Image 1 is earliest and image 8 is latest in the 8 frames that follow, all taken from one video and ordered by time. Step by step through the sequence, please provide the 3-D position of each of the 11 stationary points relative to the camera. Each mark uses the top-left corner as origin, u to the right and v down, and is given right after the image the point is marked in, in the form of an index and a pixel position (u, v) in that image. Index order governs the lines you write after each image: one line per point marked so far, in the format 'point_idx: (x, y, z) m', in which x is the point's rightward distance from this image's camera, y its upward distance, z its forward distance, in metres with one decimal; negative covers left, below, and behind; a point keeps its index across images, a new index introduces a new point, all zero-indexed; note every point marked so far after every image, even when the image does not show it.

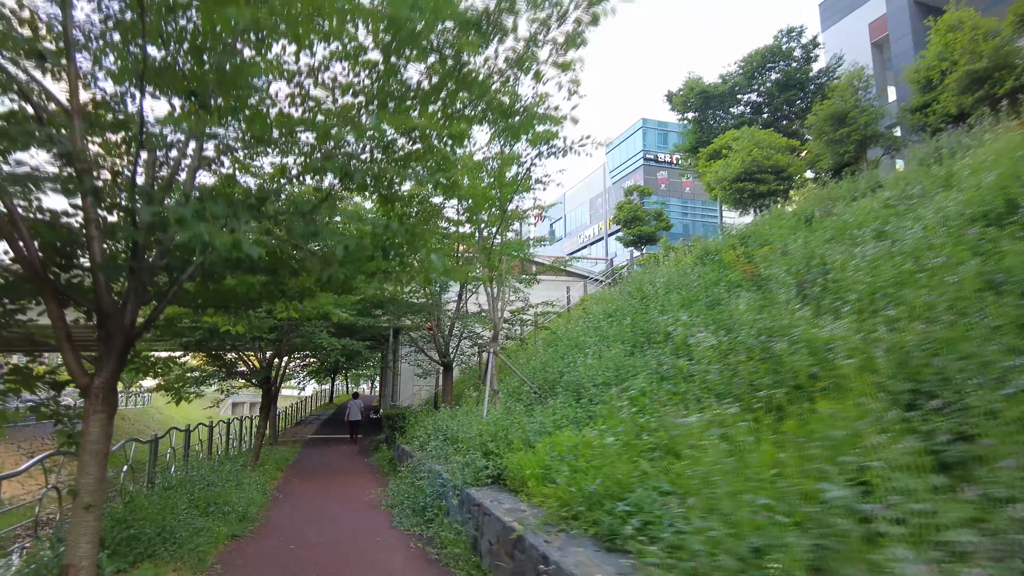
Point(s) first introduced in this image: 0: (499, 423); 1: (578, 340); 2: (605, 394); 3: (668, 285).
0: (-0.1, -1.5, +7.2) m
1: (+1.2, -0.9, +11.4) m
2: (+1.0, -1.2, +6.9) m
3: (+2.8, 0.0, +11.6) m
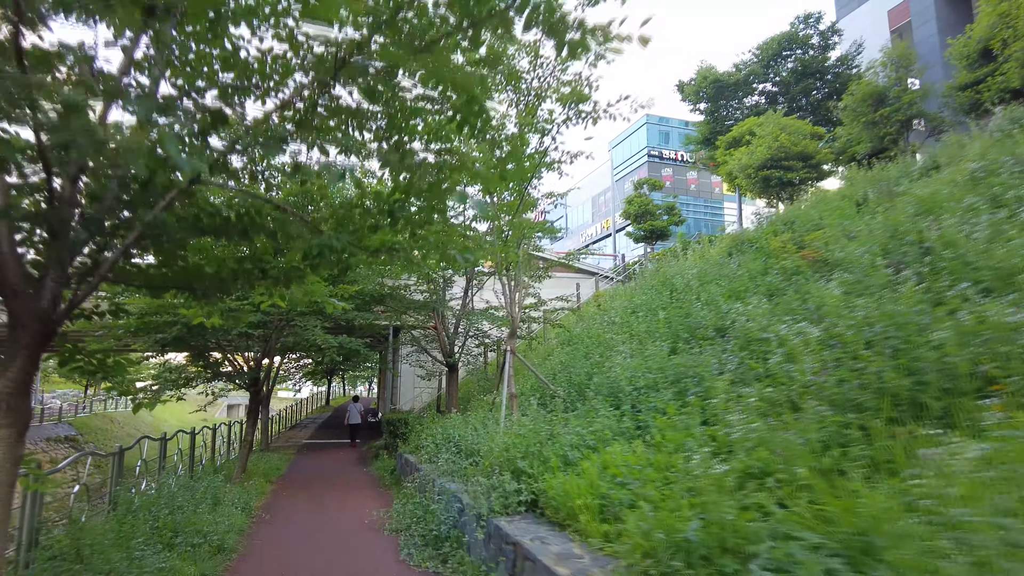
0: (+0.1, -1.4, +6.0) m
1: (+1.4, -0.8, +10.2) m
2: (+1.3, -1.0, +5.8) m
3: (+3.1, +0.2, +10.5) m
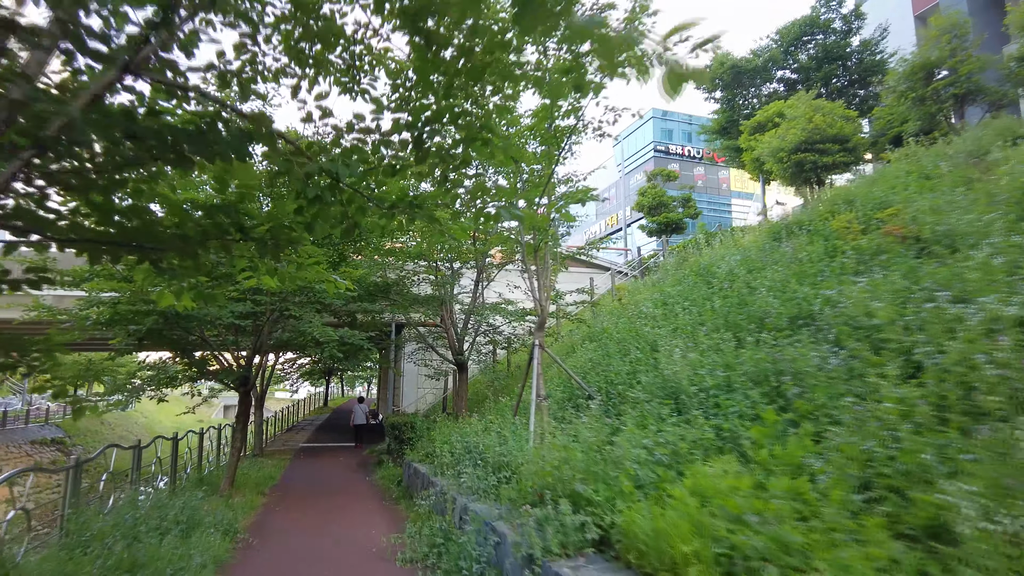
0: (+0.5, -1.2, +4.8) m
1: (+1.7, -0.6, +9.1) m
2: (+1.6, -0.9, +4.6) m
3: (+3.4, +0.3, +9.3) m
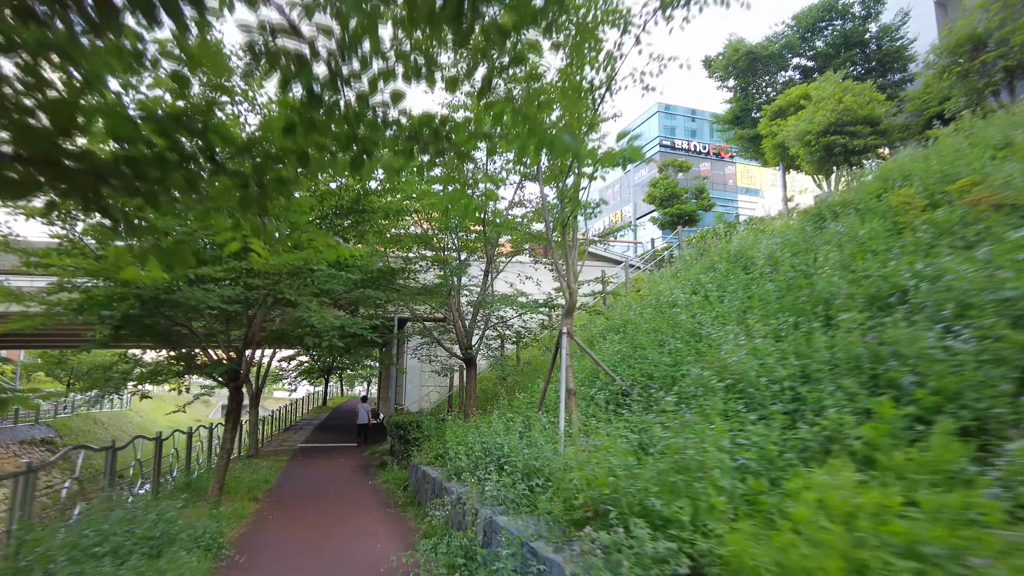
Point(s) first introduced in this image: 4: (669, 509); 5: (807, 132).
0: (+0.7, -1.0, +4.0) m
1: (+2.0, -0.4, +8.2) m
2: (+1.9, -0.7, +3.8) m
3: (+3.6, +0.5, +8.4) m
4: (+0.7, -1.0, +3.0) m
5: (+6.5, +3.4, +14.1) m
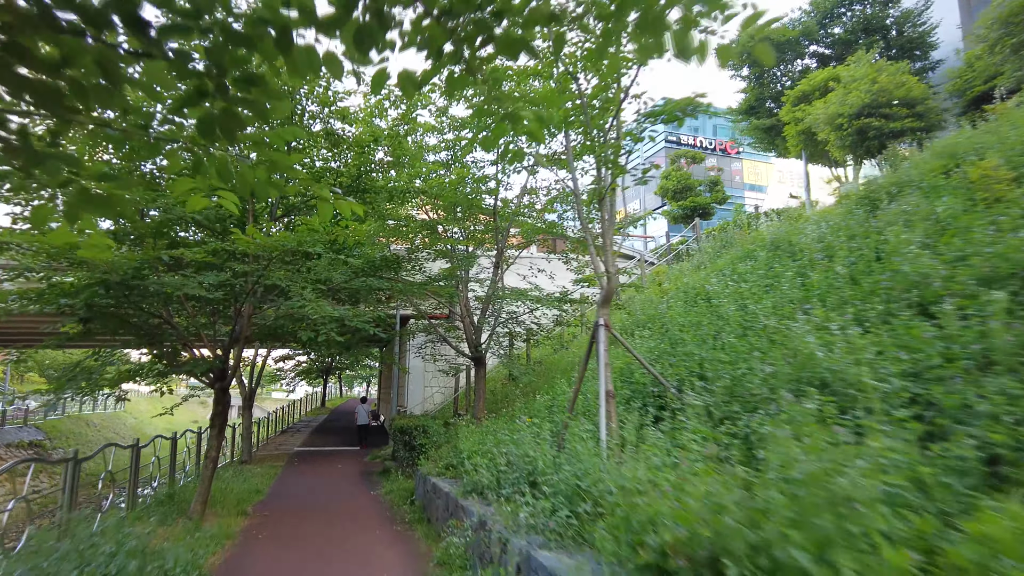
0: (+1.0, -0.9, +3.0) m
1: (+2.2, -0.3, +7.3) m
2: (+2.1, -0.5, +2.9) m
3: (+3.9, +0.7, +7.5) m
4: (+1.0, -0.9, +2.1) m
5: (+6.7, +3.5, +13.2) m
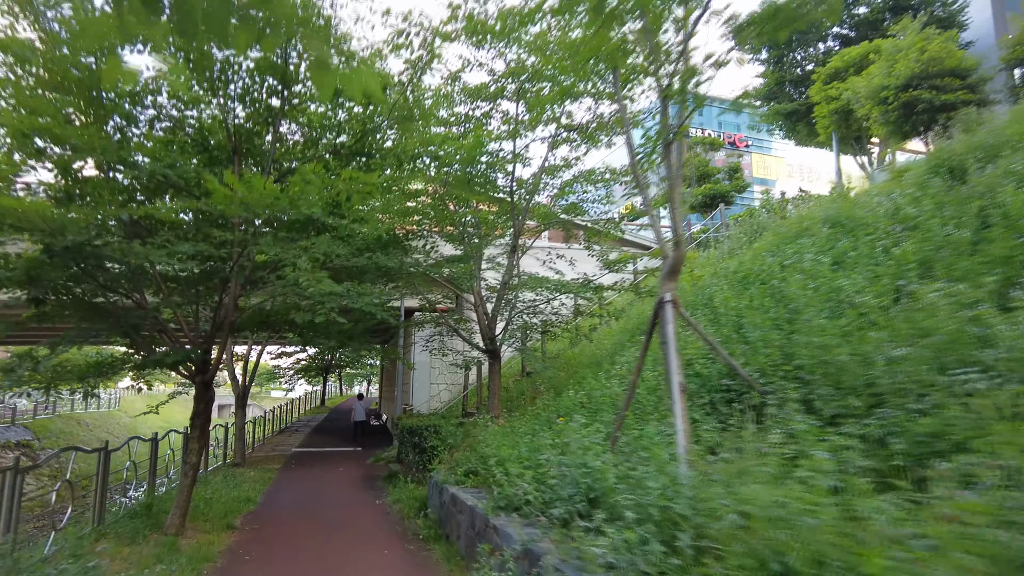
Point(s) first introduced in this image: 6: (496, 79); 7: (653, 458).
0: (+1.3, -0.6, +2.0) m
1: (+2.5, -0.1, +6.3) m
2: (+2.4, -0.3, +1.8) m
3: (+4.2, +0.9, +6.5) m
4: (+1.3, -0.7, +1.0) m
5: (+7.0, +3.8, +12.2) m
6: (-0.3, +3.2, +9.9) m
7: (+0.8, -1.0, +3.8) m
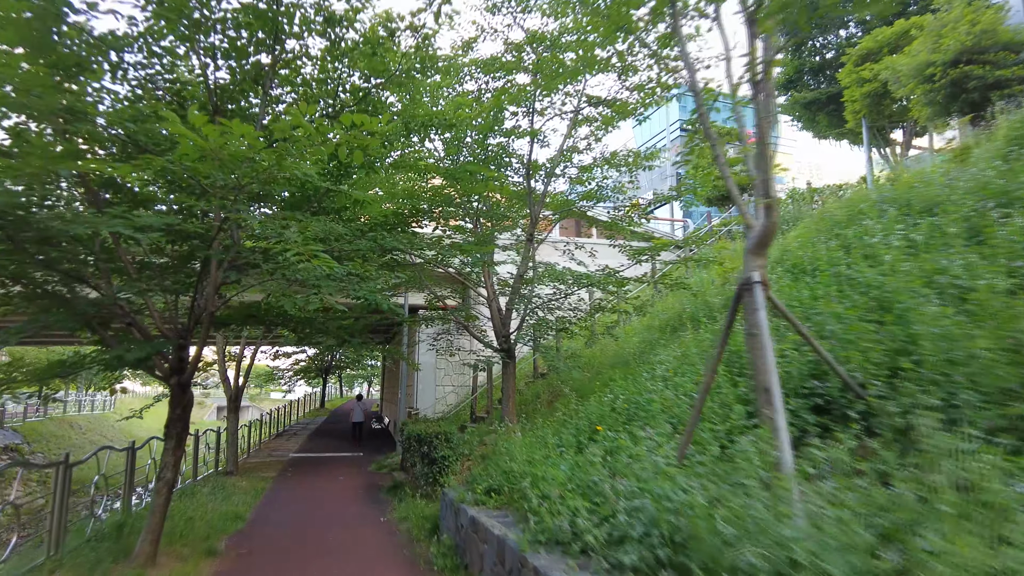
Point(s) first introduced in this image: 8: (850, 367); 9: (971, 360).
0: (+1.5, -0.5, +1.0) m
1: (+2.8, 0.0, +5.3) m
2: (+2.7, -0.2, +0.9) m
3: (+4.4, +1.0, +5.5) m
4: (+1.5, -0.5, +0.1) m
5: (+7.2, +3.9, +11.2) m
6: (0.0, +3.3, +8.9) m
7: (+1.0, -0.8, +2.8) m
8: (+2.0, -0.4, +3.9) m
9: (+2.3, -0.3, +3.3) m
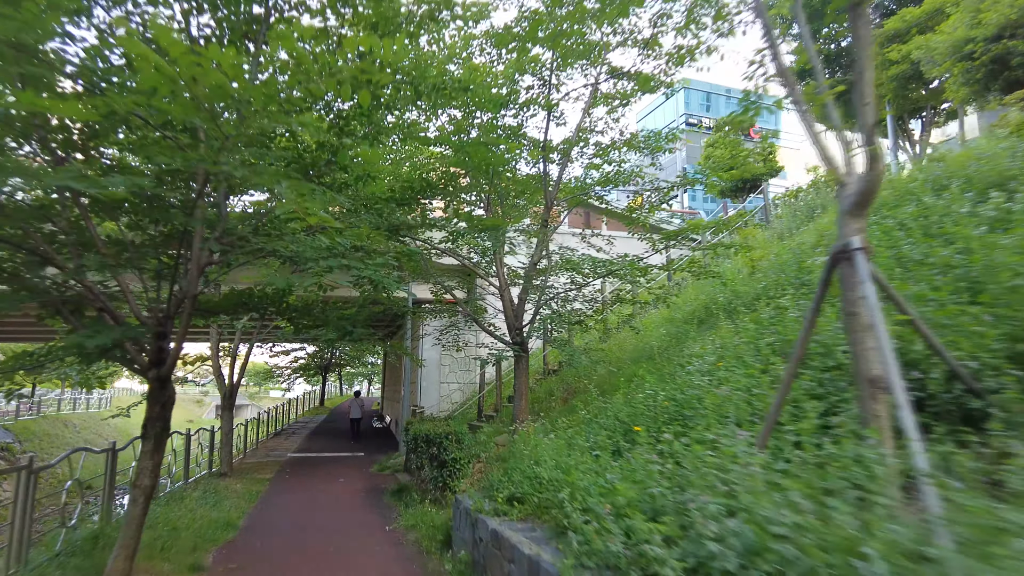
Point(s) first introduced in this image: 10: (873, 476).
0: (+1.7, -0.4, +0.4) m
1: (+3.0, +0.2, +4.7) m
2: (+2.9, 0.0, +0.2) m
3: (+4.6, +1.1, +4.9) m
4: (+1.7, -0.4, -0.6) m
5: (+7.4, +4.0, +10.6) m
6: (+0.2, +3.5, +8.3) m
7: (+1.2, -0.7, +2.2) m
8: (+2.2, -0.3, +3.3) m
9: (+2.5, -0.2, +2.6) m
10: (+1.3, -0.7, +2.4) m
